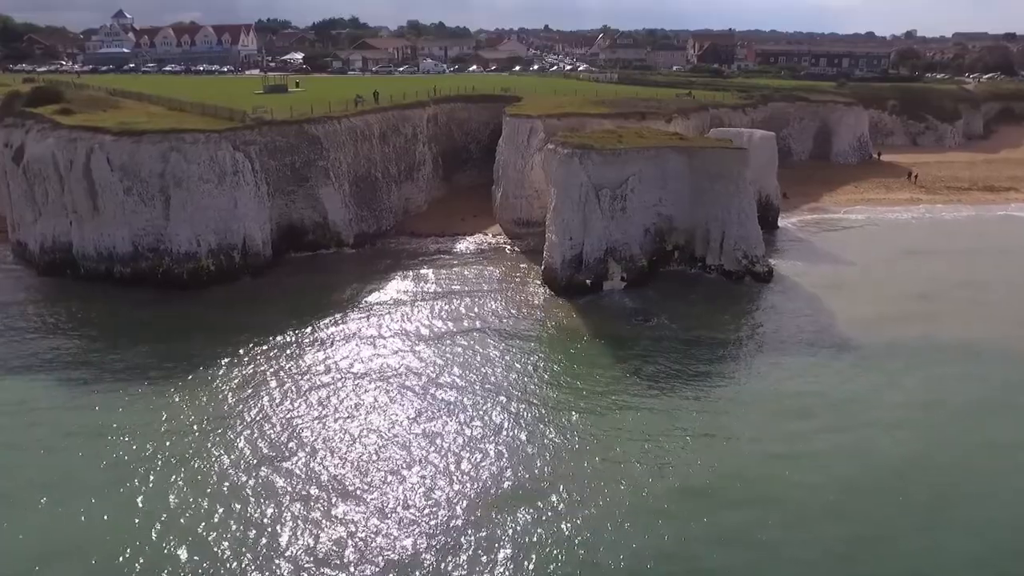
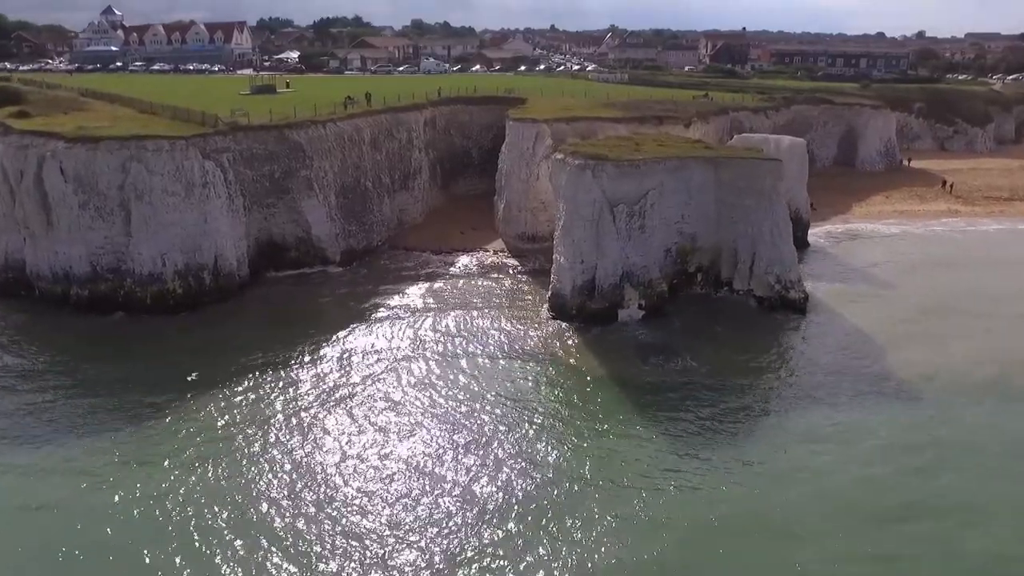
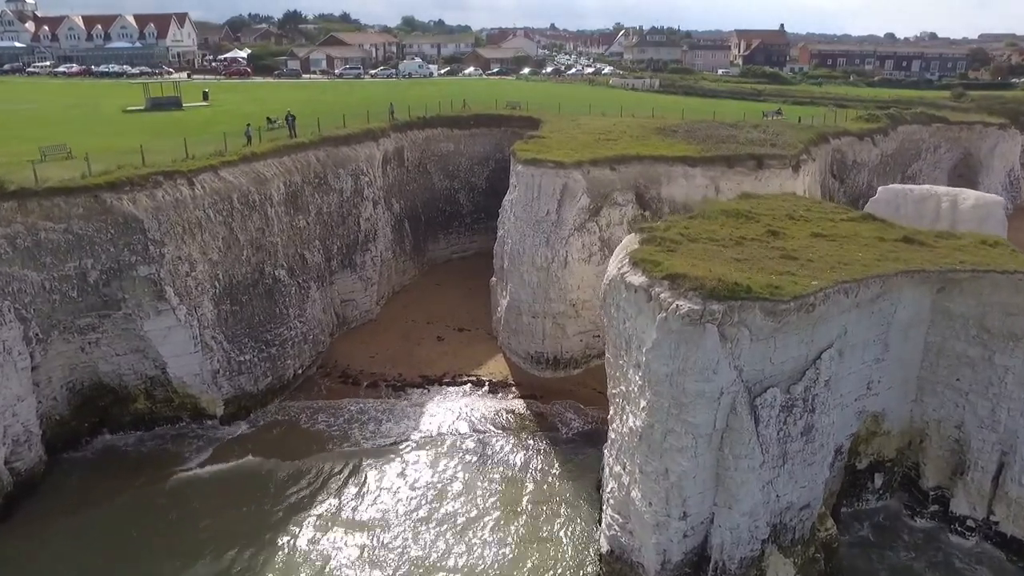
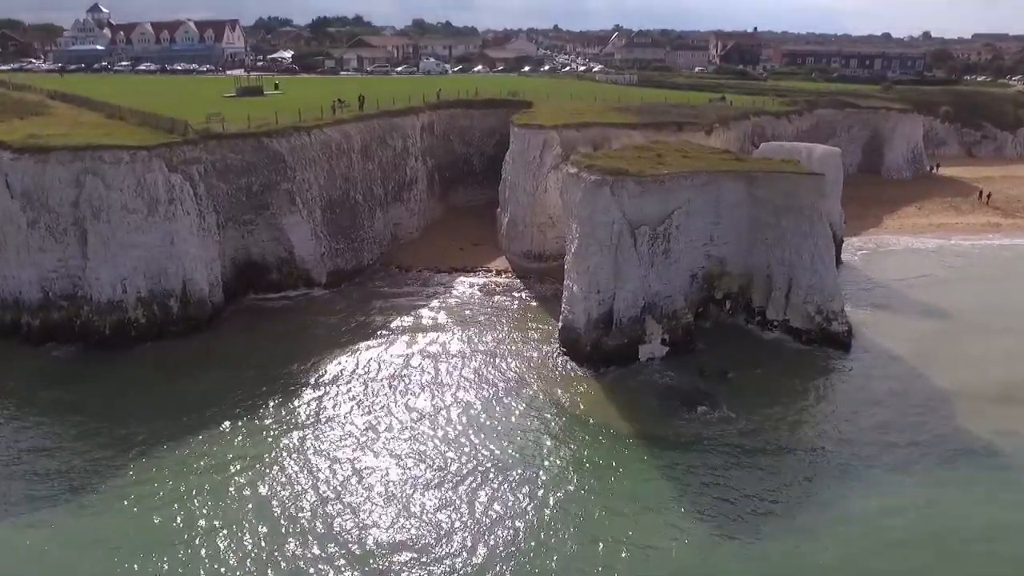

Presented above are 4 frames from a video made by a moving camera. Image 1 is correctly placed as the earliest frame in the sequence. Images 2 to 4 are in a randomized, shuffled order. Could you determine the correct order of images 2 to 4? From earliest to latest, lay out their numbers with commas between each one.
2, 4, 3
